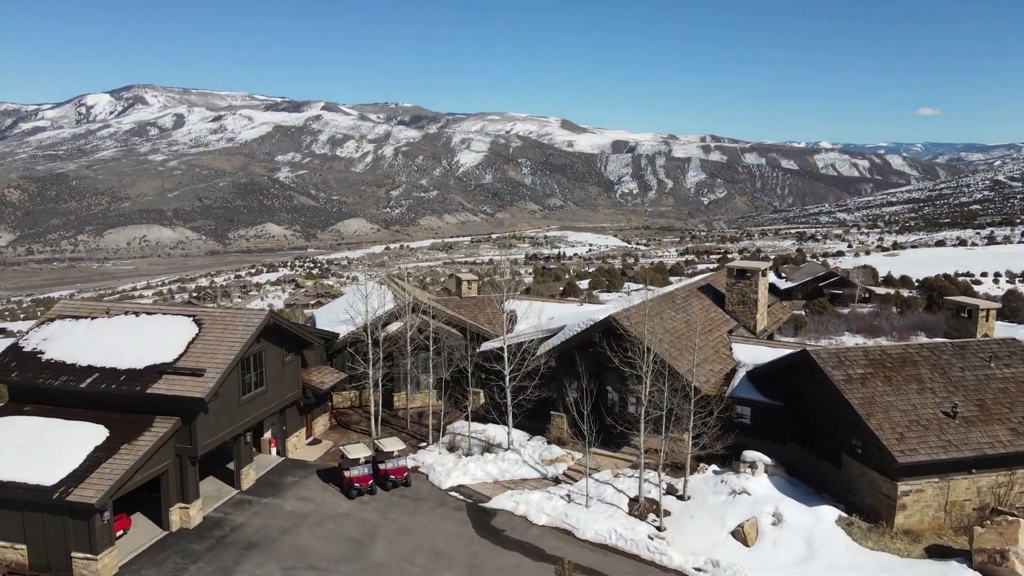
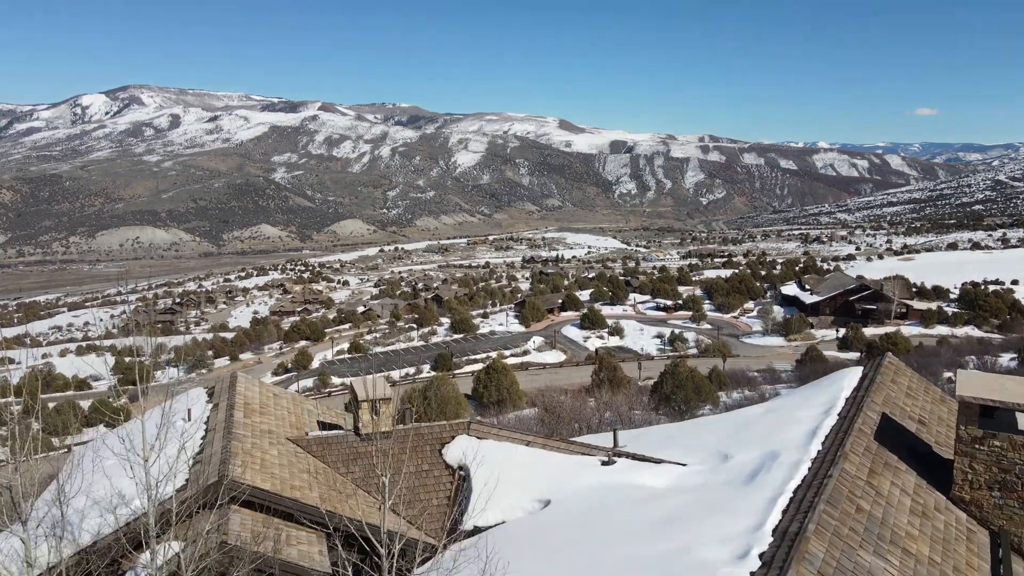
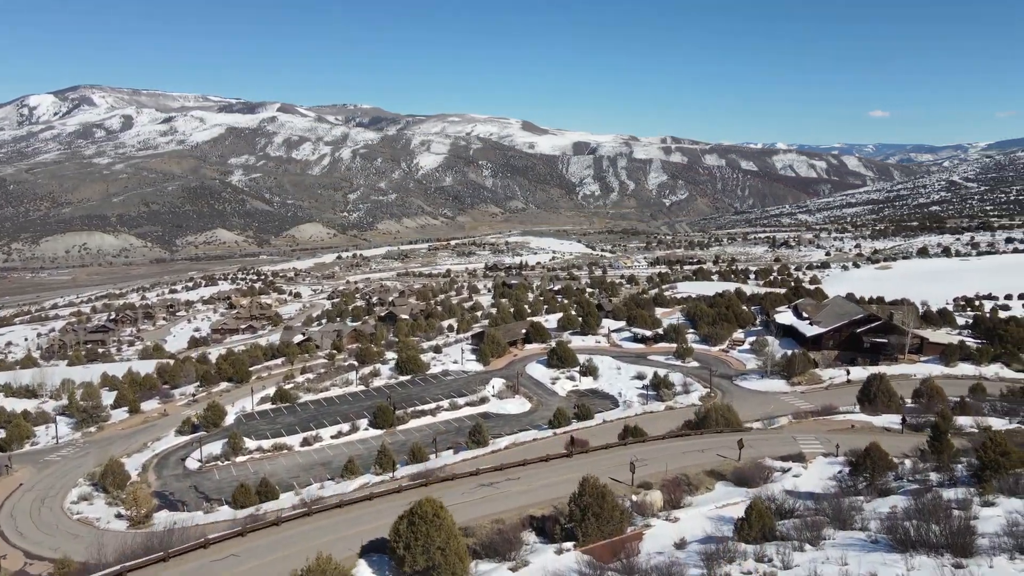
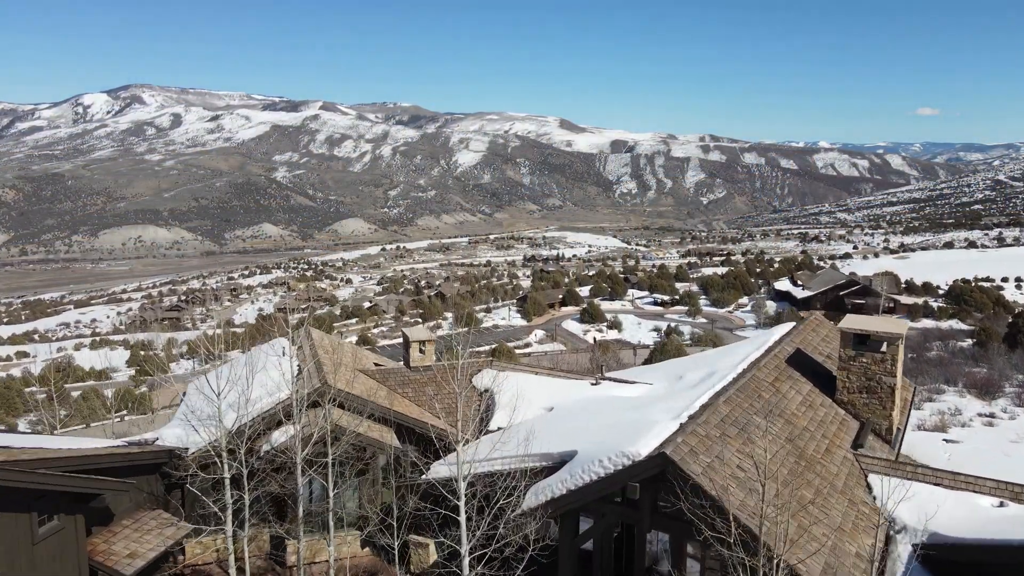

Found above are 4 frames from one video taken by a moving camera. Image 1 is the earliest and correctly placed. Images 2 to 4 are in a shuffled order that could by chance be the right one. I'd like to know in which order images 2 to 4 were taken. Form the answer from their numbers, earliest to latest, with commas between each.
4, 2, 3
